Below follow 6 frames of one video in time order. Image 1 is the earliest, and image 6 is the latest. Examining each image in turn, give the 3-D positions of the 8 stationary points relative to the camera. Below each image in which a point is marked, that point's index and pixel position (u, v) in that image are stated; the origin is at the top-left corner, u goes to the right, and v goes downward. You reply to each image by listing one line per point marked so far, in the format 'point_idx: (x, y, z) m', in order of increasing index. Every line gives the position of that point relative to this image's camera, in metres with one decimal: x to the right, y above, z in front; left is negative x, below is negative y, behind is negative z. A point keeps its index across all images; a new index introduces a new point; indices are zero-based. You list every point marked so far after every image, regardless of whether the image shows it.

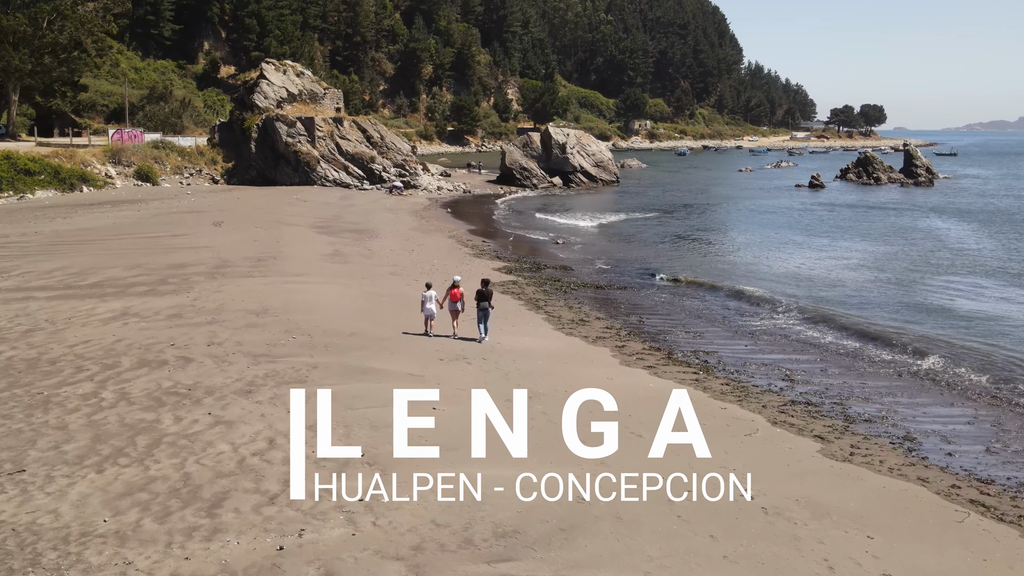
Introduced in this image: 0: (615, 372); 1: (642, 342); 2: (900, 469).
0: (+1.5, -1.3, +14.7) m
1: (+2.3, -1.0, +17.5) m
2: (+4.2, -2.0, +10.8) m
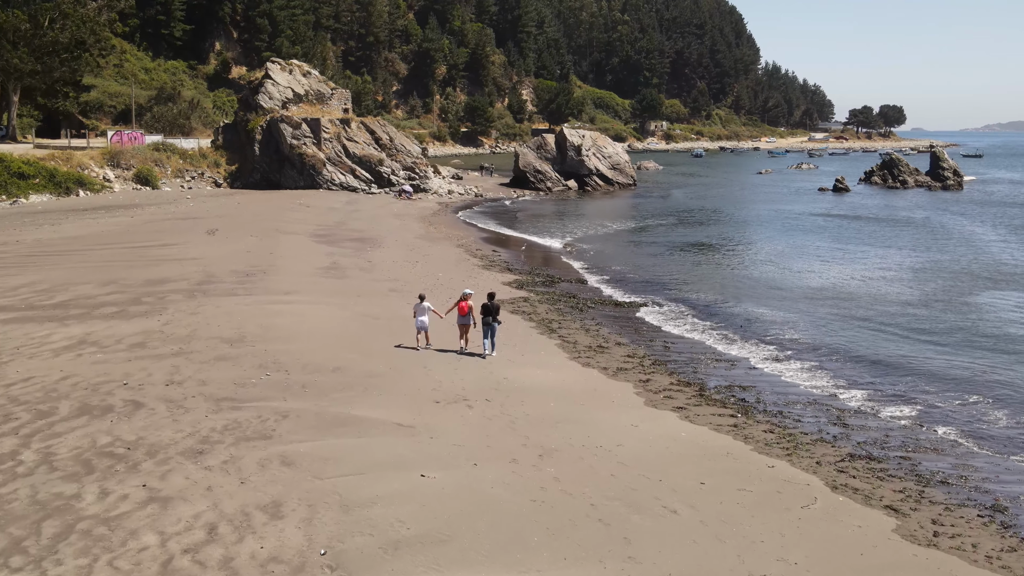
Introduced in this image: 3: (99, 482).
0: (+1.6, -1.6, +12.7) m
1: (+2.4, -1.3, +15.4) m
2: (+4.2, -2.3, +8.7) m
3: (-3.6, -1.7, +8.8) m
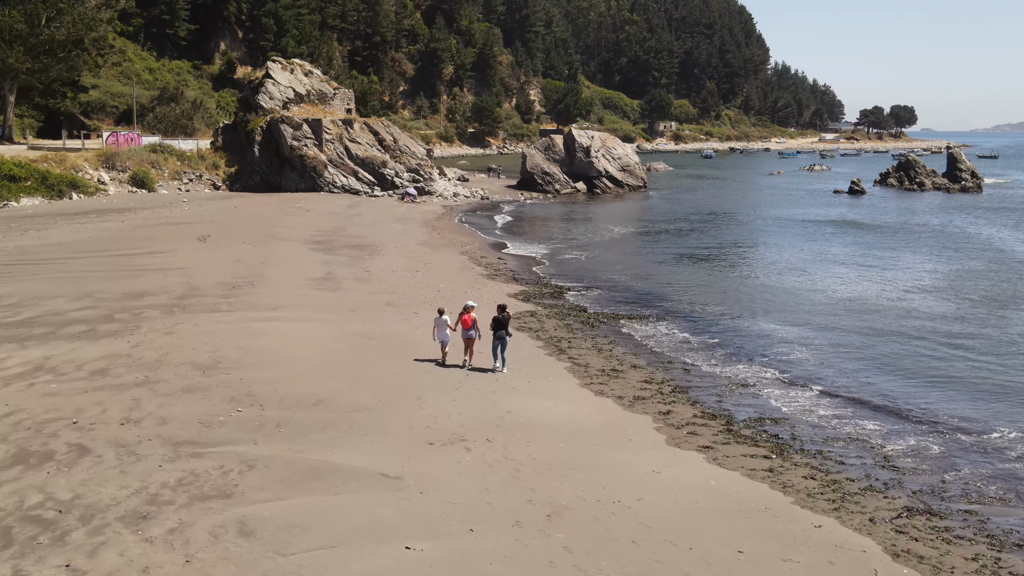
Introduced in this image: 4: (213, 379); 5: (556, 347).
0: (+1.7, -1.9, +11.1) m
1: (+2.5, -1.6, +13.8) m
2: (+4.3, -2.6, +7.1) m
3: (-3.6, -2.0, +7.2) m
4: (-3.8, -1.1, +12.7) m
5: (+0.8, -1.0, +17.2) m
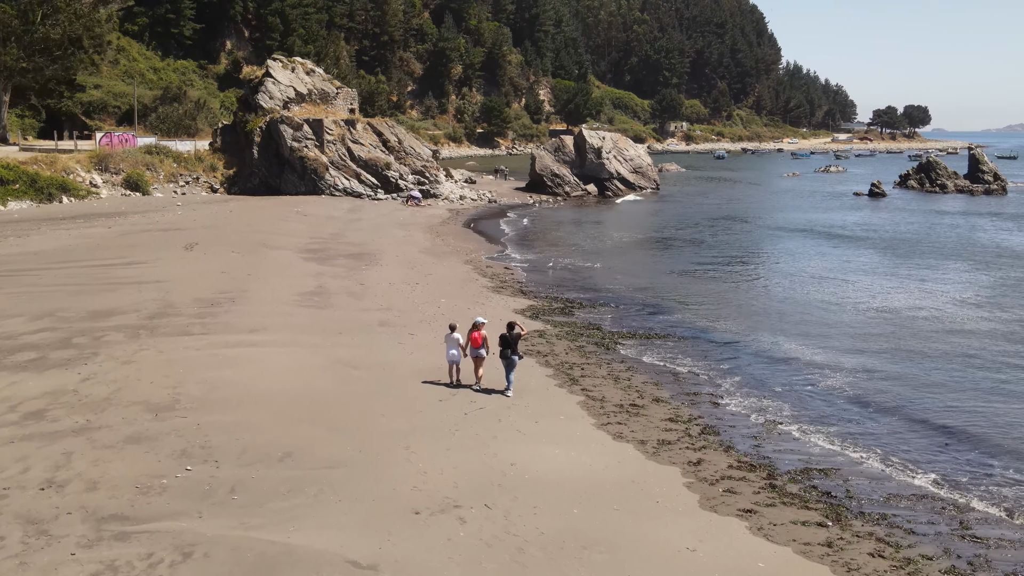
0: (+1.7, -2.2, +9.2) m
1: (+2.5, -2.0, +11.9) m
2: (+4.2, -2.9, +5.2) m
3: (-3.6, -2.3, +5.4) m
4: (-3.7, -1.5, +10.8) m
5: (+0.9, -1.3, +15.3) m
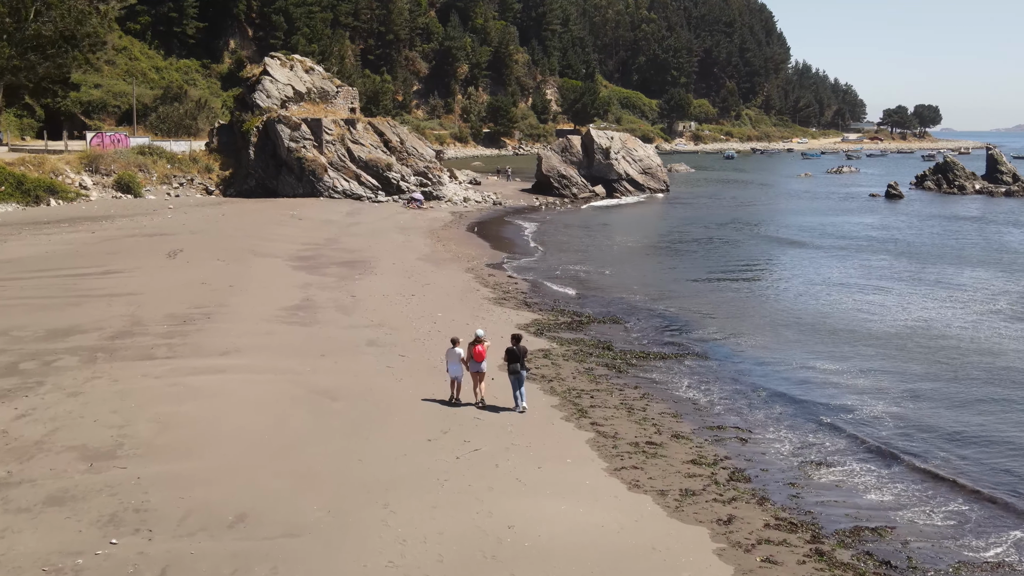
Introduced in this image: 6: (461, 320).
0: (+1.7, -2.5, +7.5) m
1: (+2.5, -2.2, +10.2) m
2: (+4.2, -3.2, +3.5) m
3: (-3.6, -2.5, +3.7) m
4: (-3.8, -1.7, +9.1) m
5: (+0.9, -1.6, +13.6) m
6: (-1.0, -0.7, +19.2) m
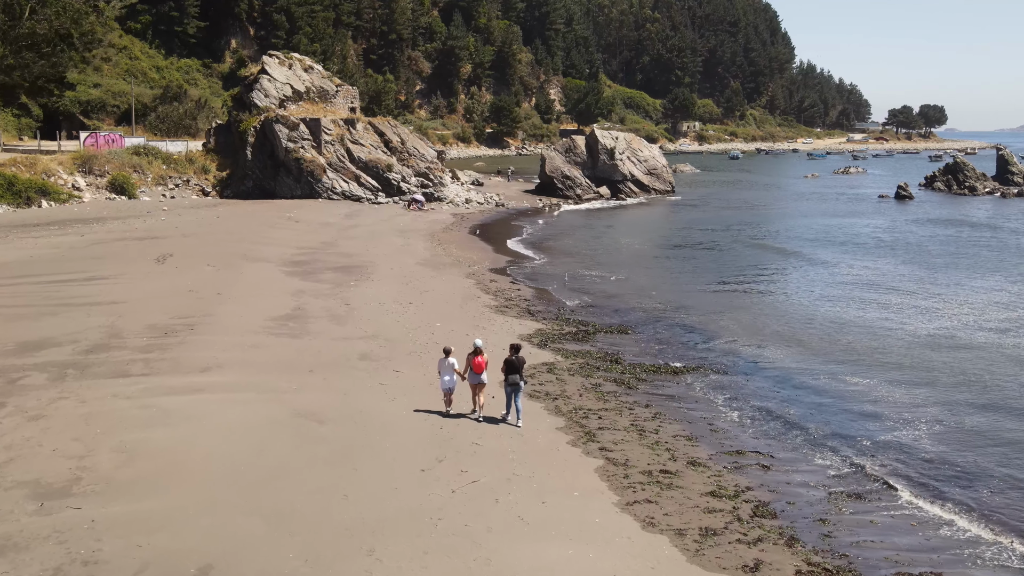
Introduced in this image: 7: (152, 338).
0: (+1.7, -2.7, +6.4) m
1: (+2.5, -2.4, +9.2) m
2: (+4.2, -3.4, +2.4) m
3: (-3.7, -2.7, +2.7) m
4: (-3.8, -1.9, +8.1) m
5: (+0.9, -1.8, +12.6) m
6: (-1.0, -0.8, +18.2) m
7: (-5.6, -0.8, +15.5) m
